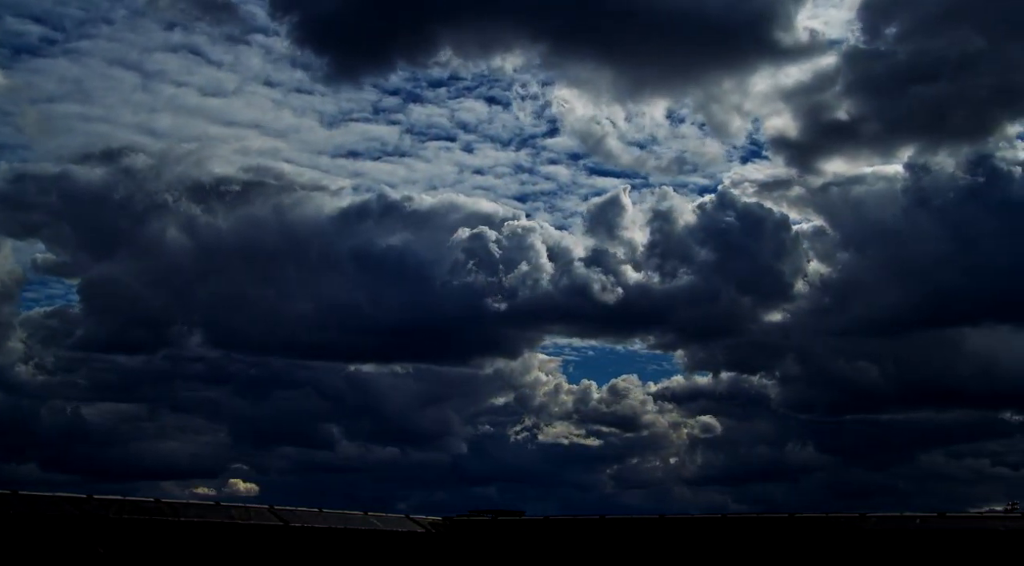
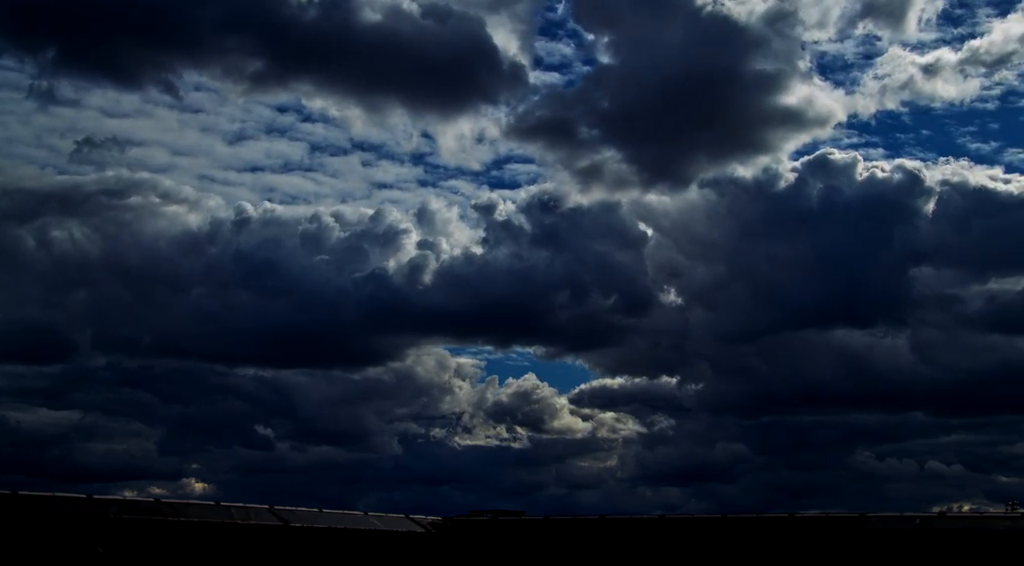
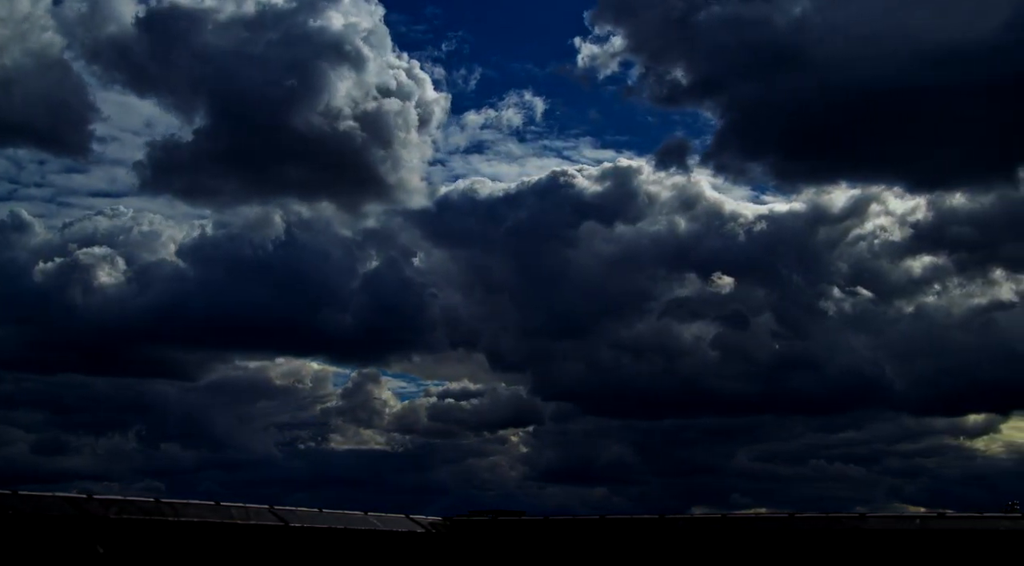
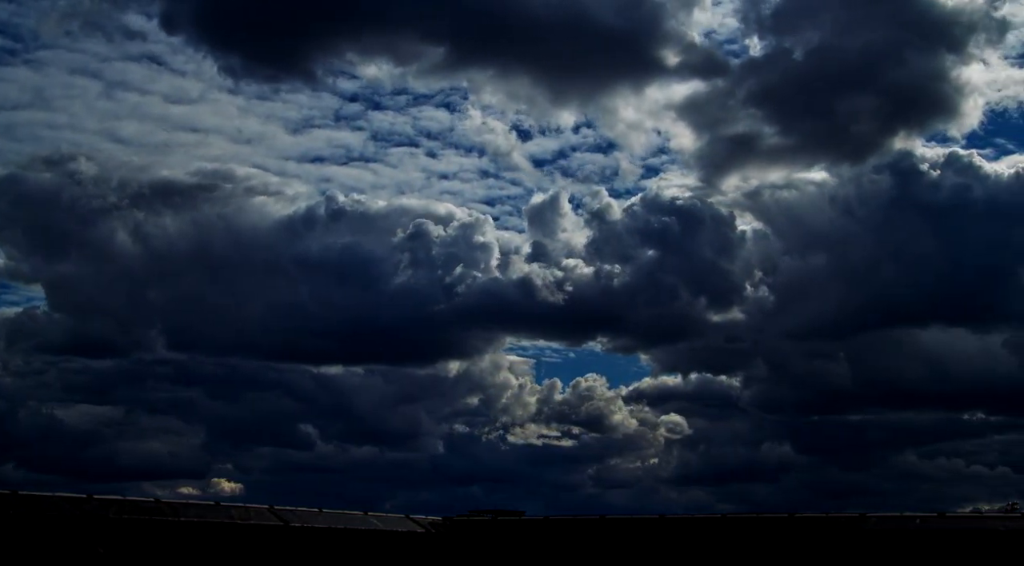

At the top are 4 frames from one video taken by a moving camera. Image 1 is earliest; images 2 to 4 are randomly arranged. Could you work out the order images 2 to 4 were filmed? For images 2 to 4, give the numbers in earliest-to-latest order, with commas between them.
4, 2, 3
